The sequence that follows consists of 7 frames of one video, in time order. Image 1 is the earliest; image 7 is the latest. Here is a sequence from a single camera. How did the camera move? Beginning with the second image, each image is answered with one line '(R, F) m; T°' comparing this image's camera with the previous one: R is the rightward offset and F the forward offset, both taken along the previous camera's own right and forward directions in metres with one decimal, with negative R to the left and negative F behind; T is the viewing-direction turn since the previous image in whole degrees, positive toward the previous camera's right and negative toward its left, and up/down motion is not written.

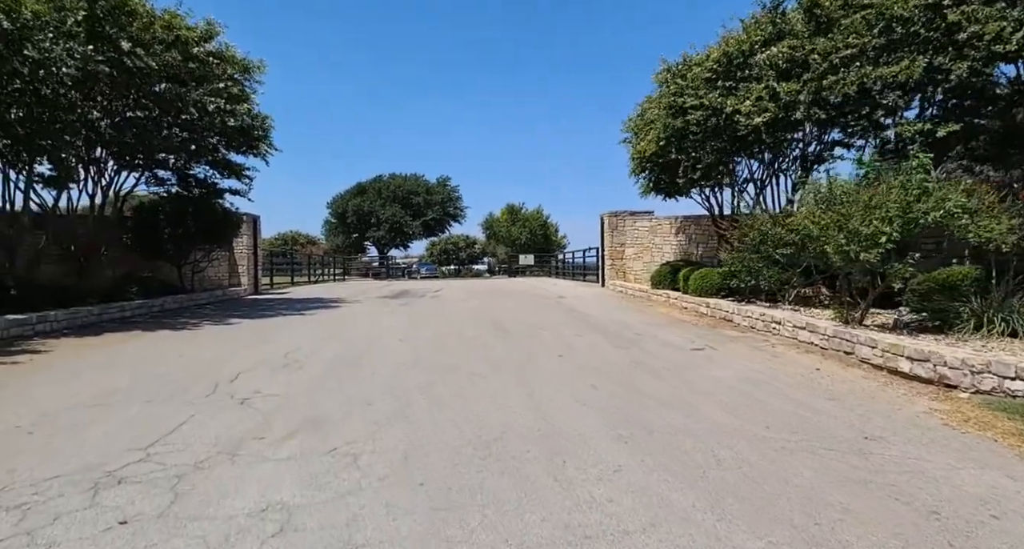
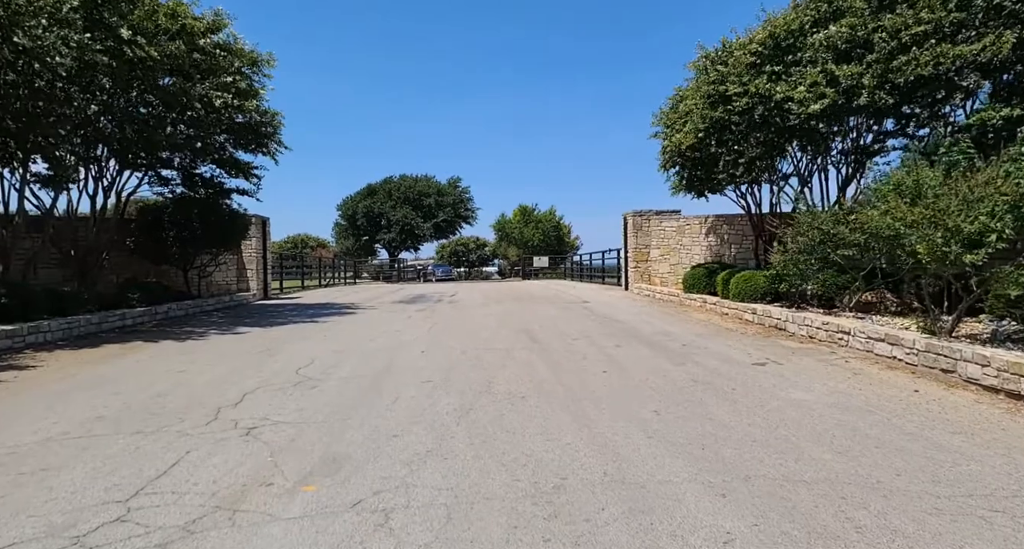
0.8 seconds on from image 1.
(-0.4, +1.0) m; -1°
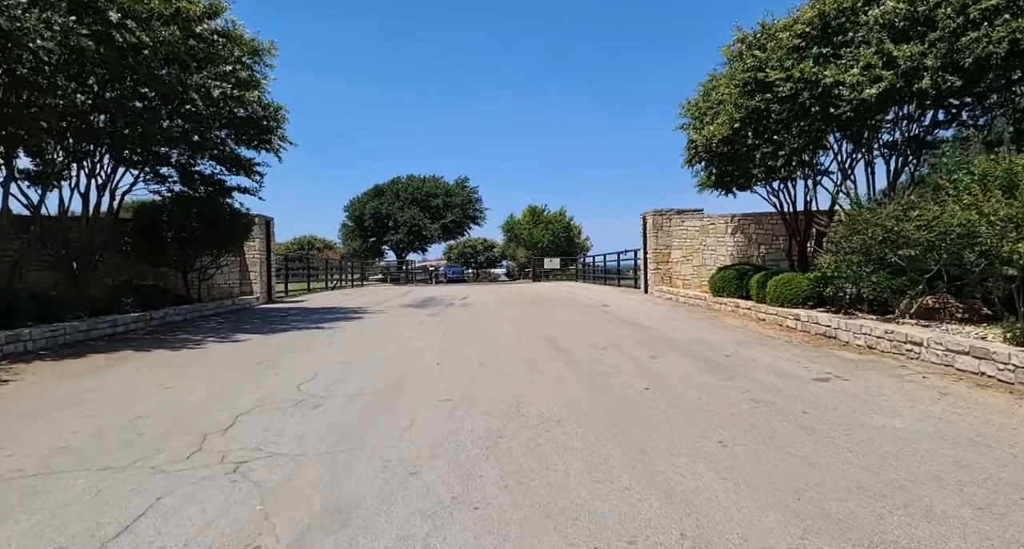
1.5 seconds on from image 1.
(-0.3, +0.9) m; -1°
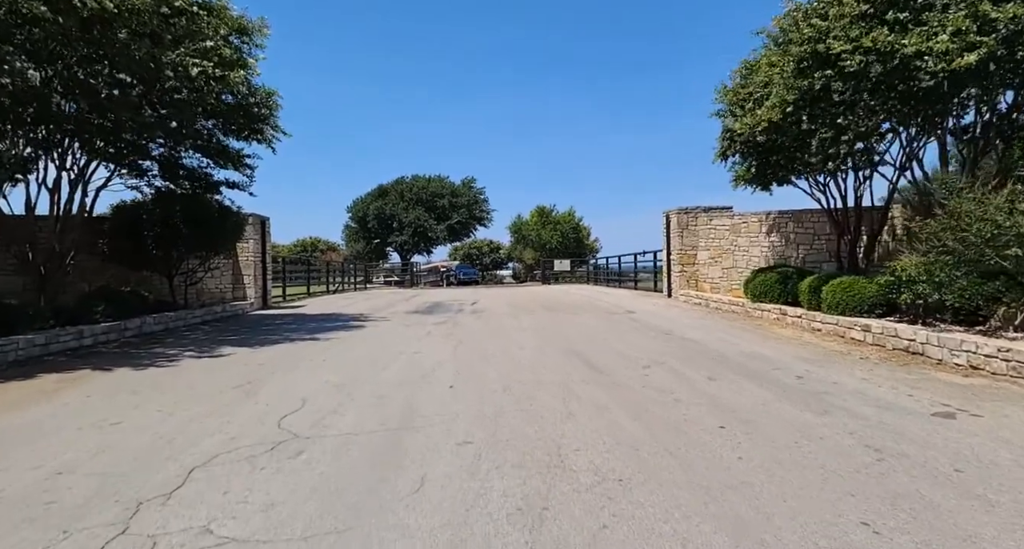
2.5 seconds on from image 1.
(-0.3, +1.4) m; 0°
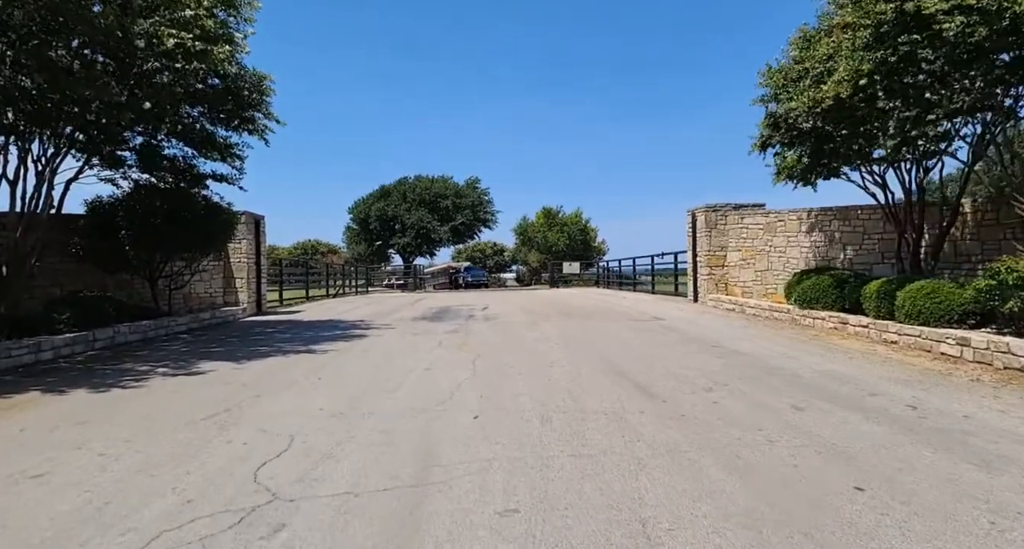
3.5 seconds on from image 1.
(-0.4, +1.4) m; 0°
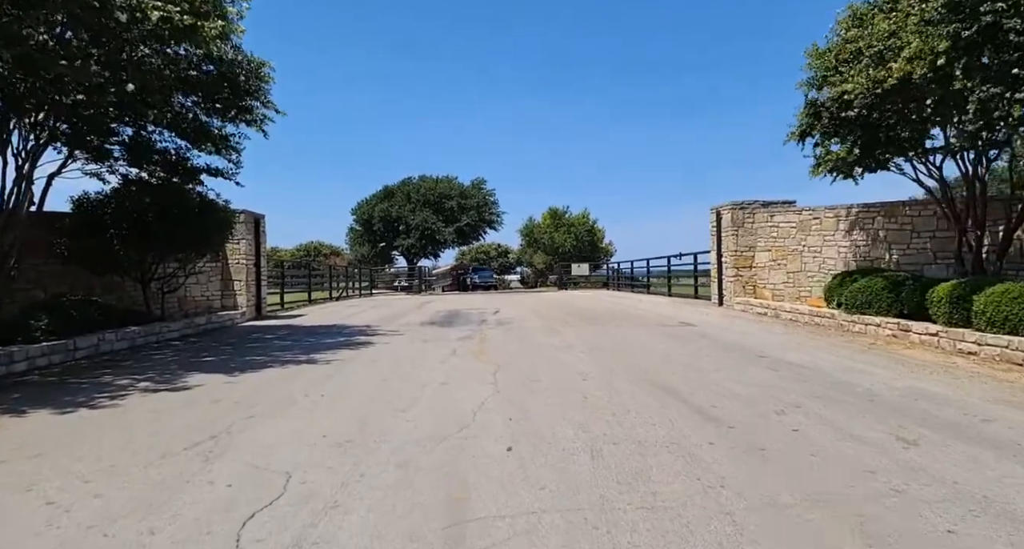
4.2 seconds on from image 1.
(-0.3, +1.0) m; 0°
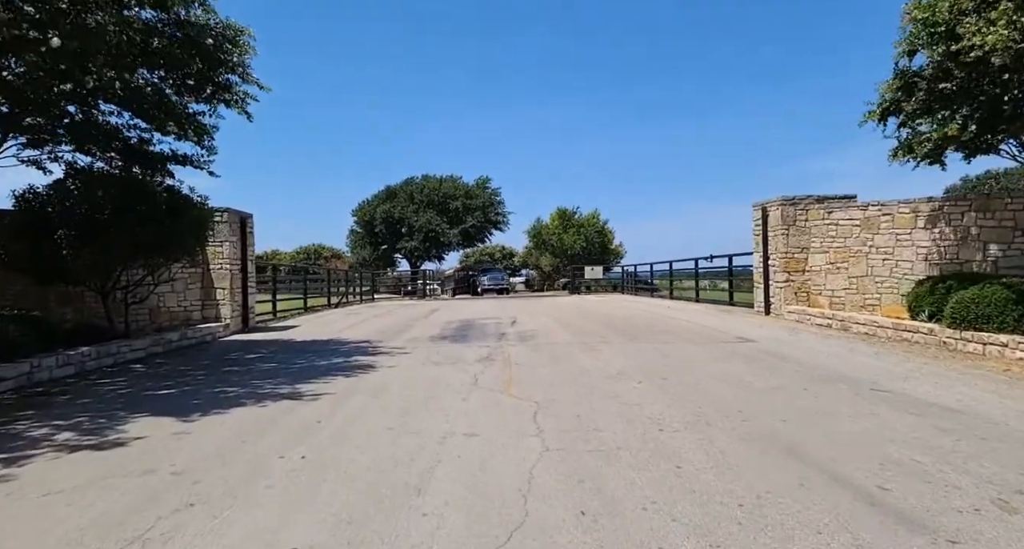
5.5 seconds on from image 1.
(-0.4, +1.9) m; 0°
